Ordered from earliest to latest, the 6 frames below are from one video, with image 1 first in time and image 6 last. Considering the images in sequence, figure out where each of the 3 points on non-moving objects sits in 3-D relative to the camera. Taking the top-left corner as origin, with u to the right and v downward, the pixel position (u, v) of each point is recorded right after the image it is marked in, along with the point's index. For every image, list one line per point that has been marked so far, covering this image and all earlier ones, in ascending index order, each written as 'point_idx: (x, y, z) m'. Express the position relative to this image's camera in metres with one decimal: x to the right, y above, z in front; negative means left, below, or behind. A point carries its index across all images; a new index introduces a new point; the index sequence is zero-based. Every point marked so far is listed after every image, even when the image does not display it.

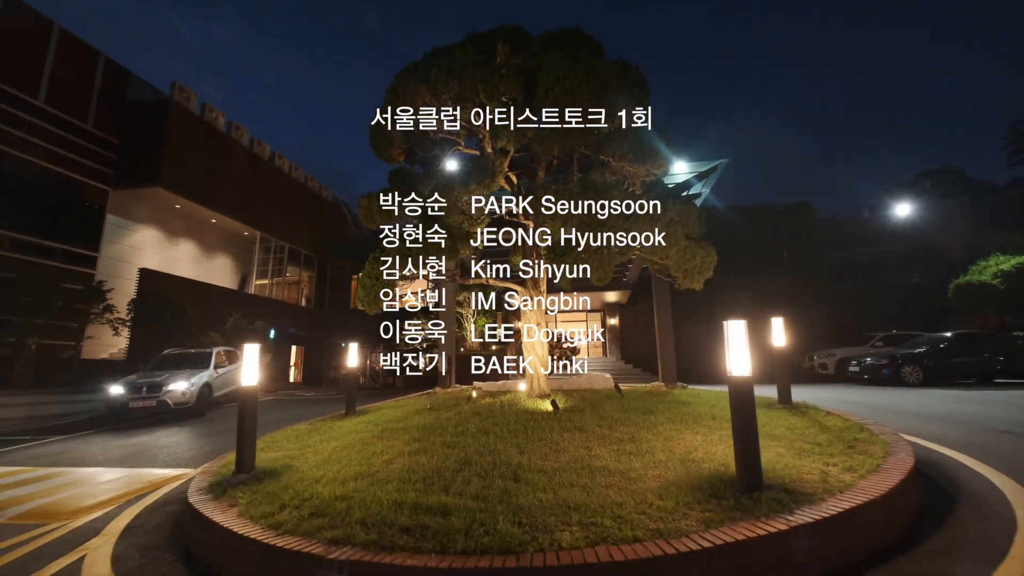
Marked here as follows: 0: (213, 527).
0: (-2.0, -1.6, +3.6) m
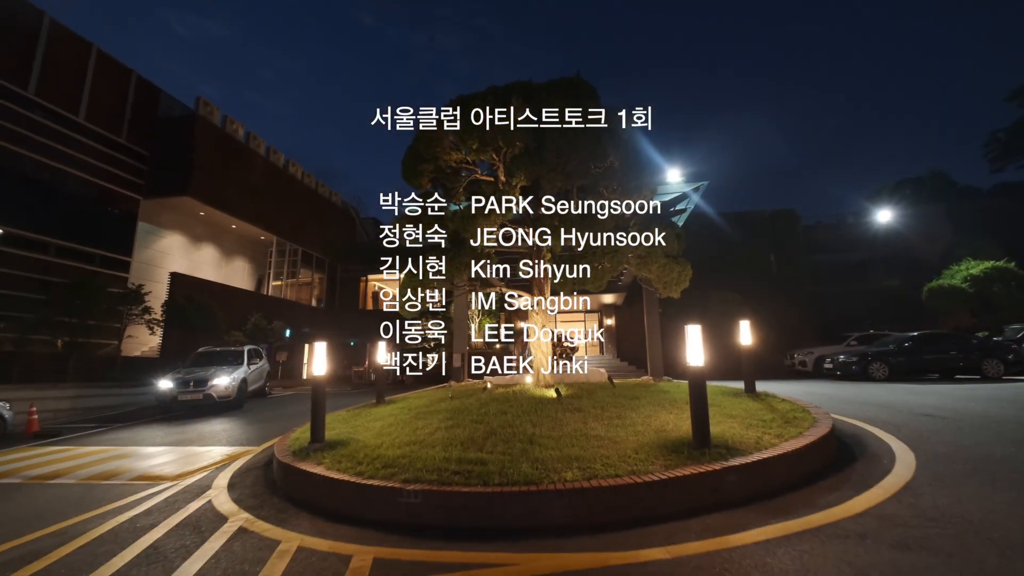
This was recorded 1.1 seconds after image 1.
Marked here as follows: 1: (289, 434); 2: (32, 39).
0: (-1.9, -1.8, +4.9) m
1: (-2.9, -1.9, +6.7) m
2: (-14.5, +7.5, +15.7) m
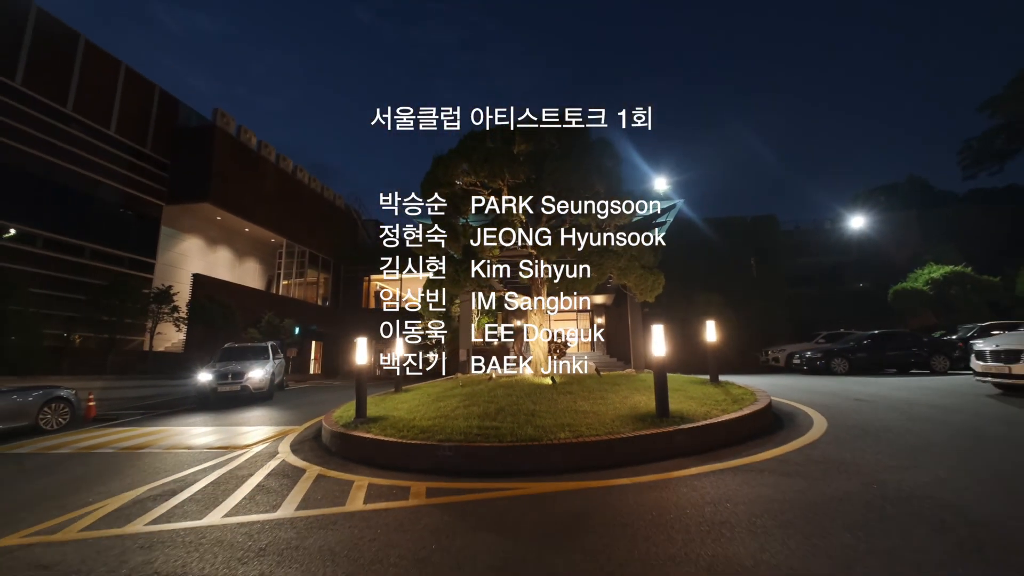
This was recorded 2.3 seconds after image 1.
0: (-1.8, -1.9, +6.4) m
1: (-2.9, -2.0, +8.2) m
2: (-14.5, +7.5, +17.0) m
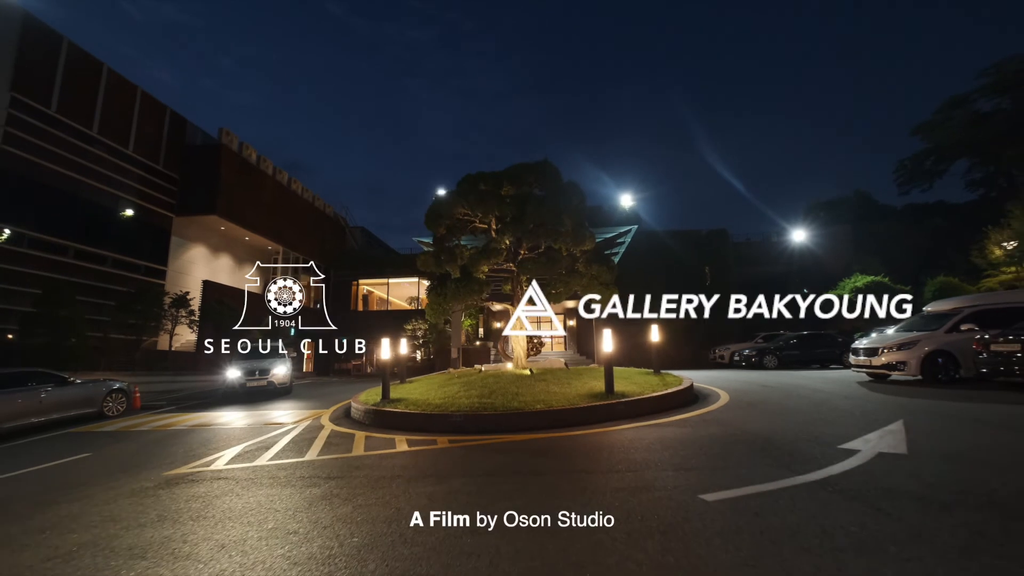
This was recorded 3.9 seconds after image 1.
0: (-2.0, -2.1, +8.8) m
1: (-3.1, -2.2, +10.5) m
2: (-15.1, +7.3, +18.8) m
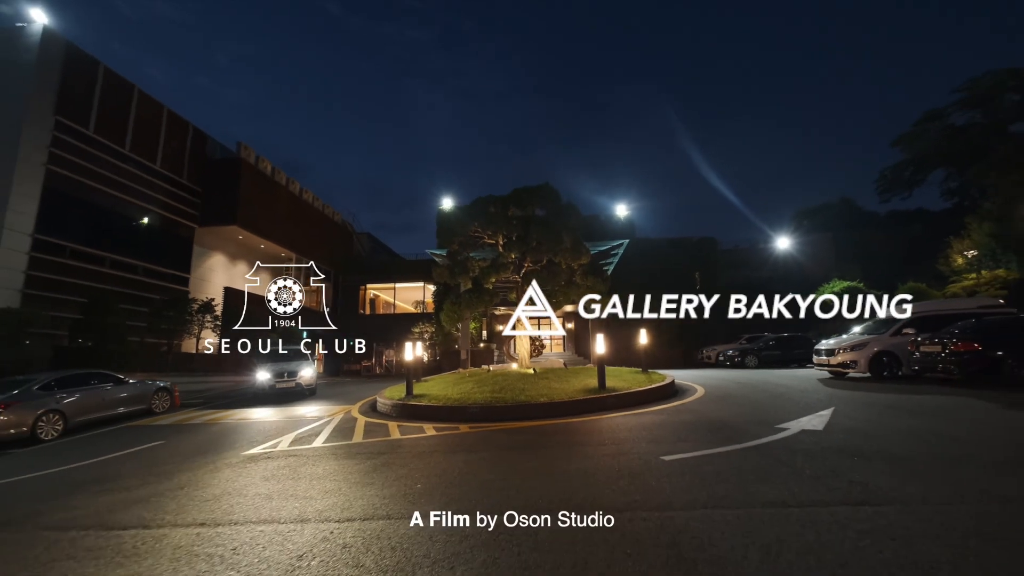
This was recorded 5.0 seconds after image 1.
0: (-1.8, -2.3, +10.3) m
1: (-3.0, -2.5, +12.1) m
2: (-15.0, +7.1, +20.3) m
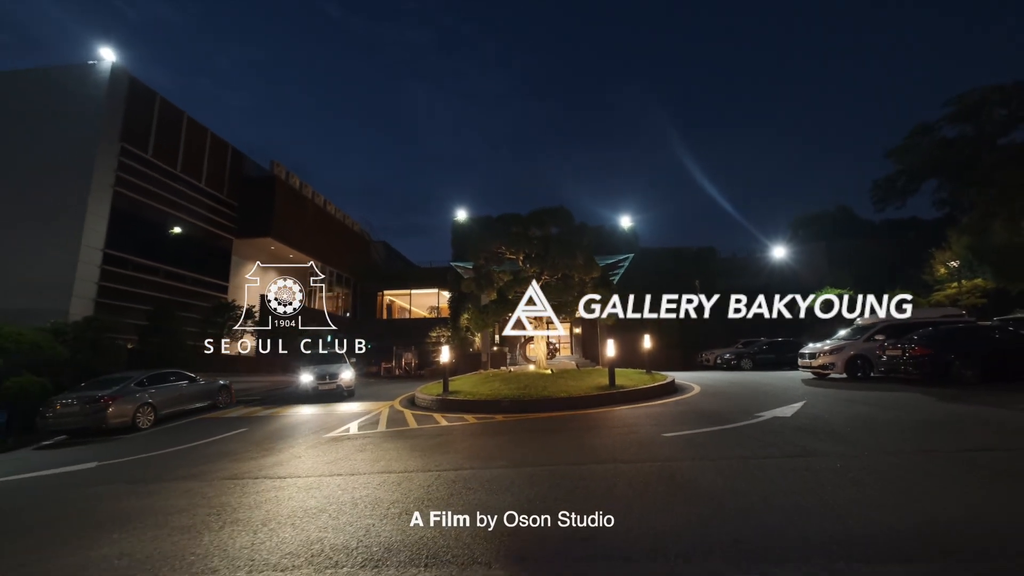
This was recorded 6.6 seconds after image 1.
0: (-1.3, -2.6, +12.2) m
1: (-2.4, -2.8, +14.0) m
2: (-14.4, +6.7, +22.3) m
